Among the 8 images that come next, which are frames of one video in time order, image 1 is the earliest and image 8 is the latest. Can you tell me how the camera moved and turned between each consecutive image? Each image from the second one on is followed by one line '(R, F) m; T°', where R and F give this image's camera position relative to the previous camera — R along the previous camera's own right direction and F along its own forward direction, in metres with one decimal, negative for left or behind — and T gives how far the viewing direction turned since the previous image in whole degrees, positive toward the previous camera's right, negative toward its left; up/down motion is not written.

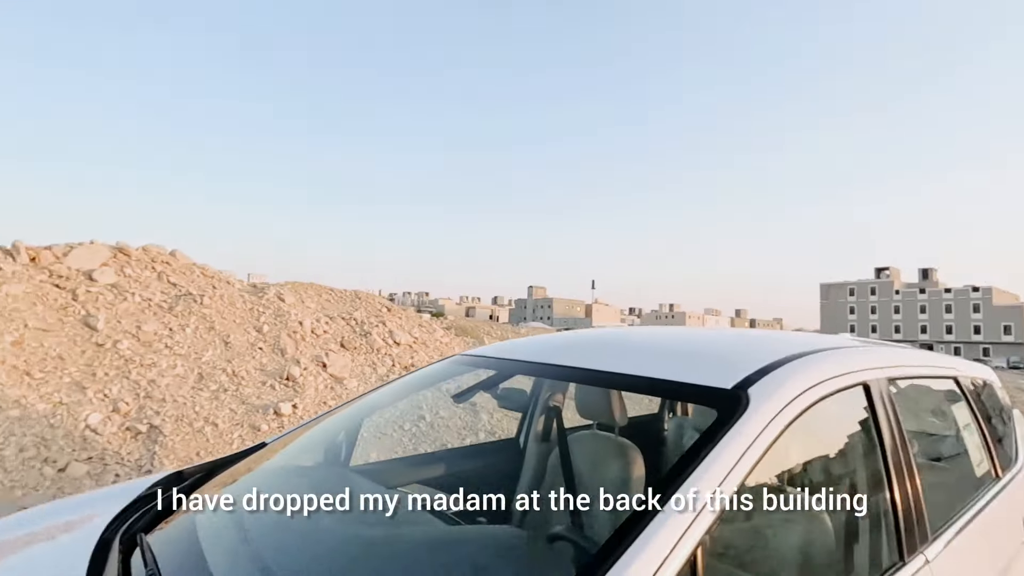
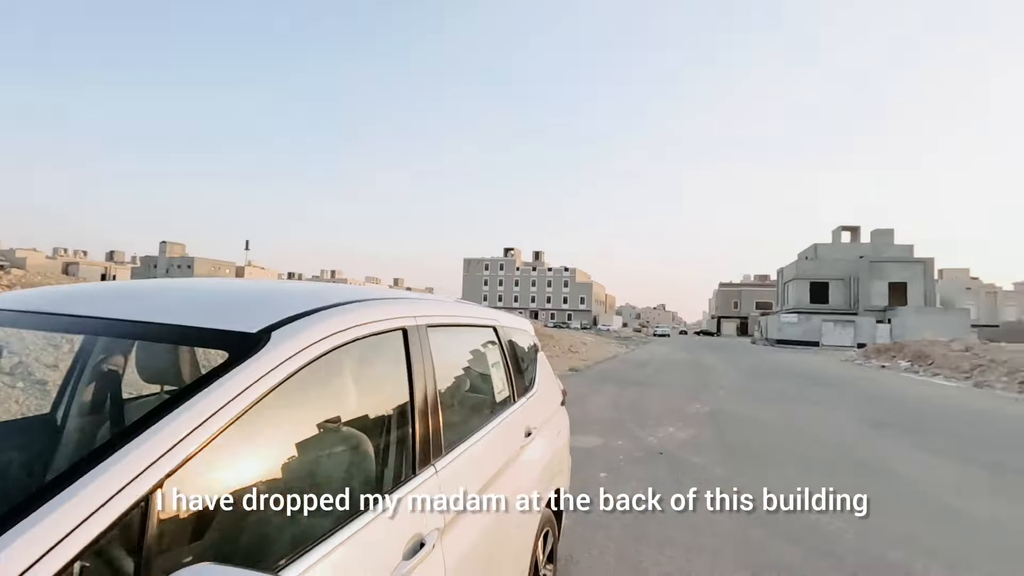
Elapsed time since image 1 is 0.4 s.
(+0.2, -0.1) m; +35°
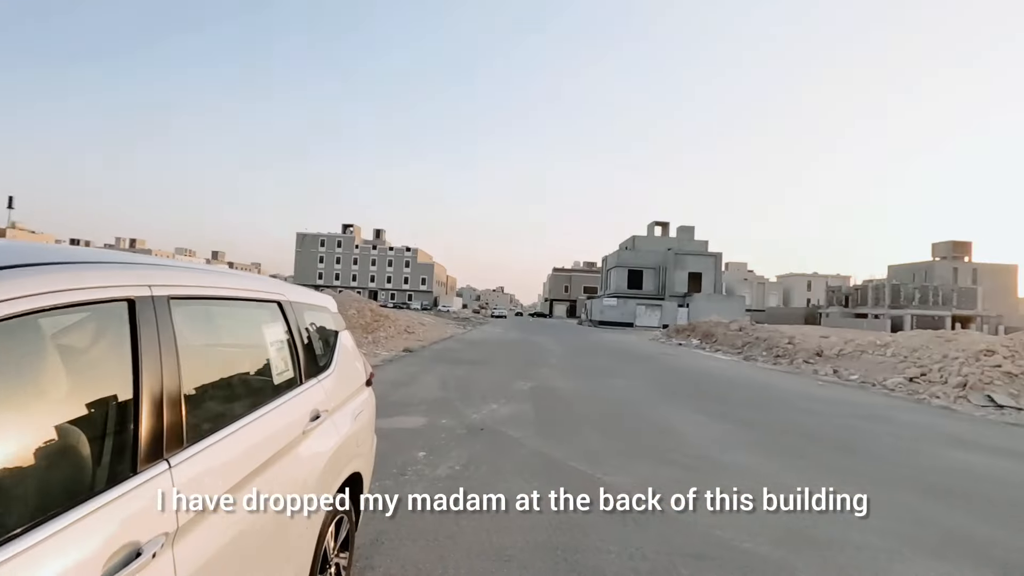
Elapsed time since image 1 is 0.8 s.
(+0.2, +0.1) m; +17°
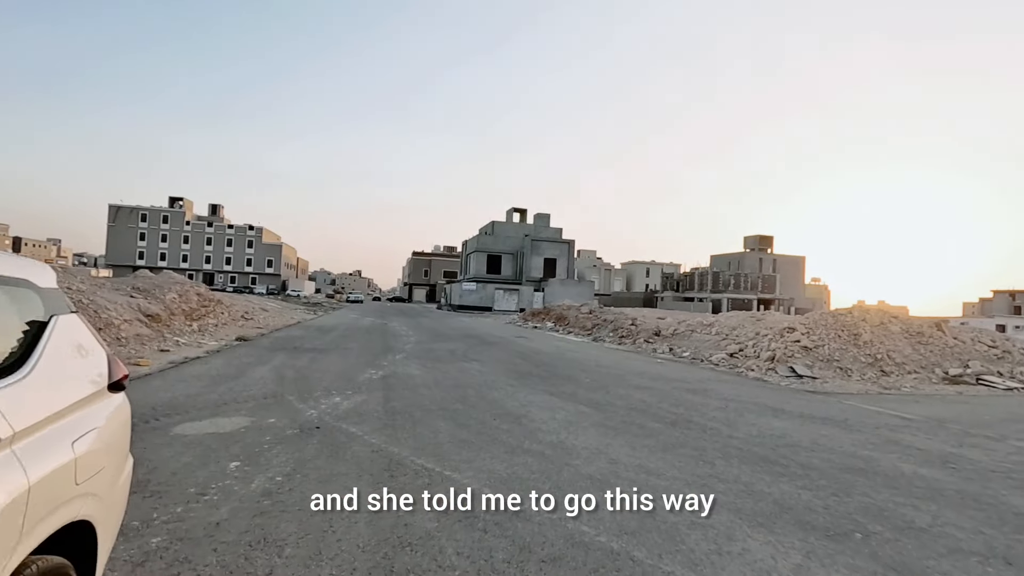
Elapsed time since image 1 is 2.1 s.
(+0.2, +0.5) m; +15°
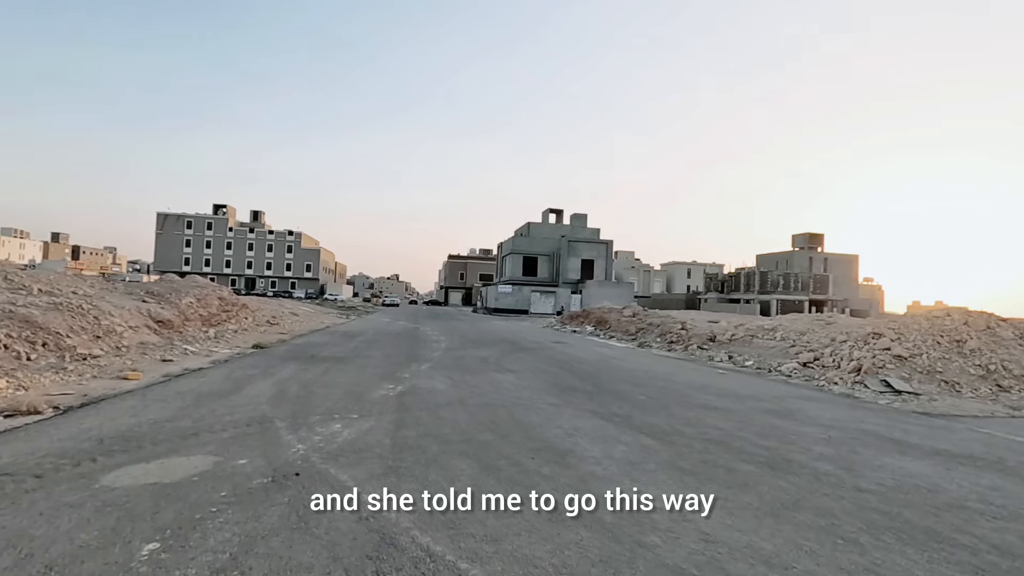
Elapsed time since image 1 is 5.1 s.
(-0.1, +1.7) m; -4°
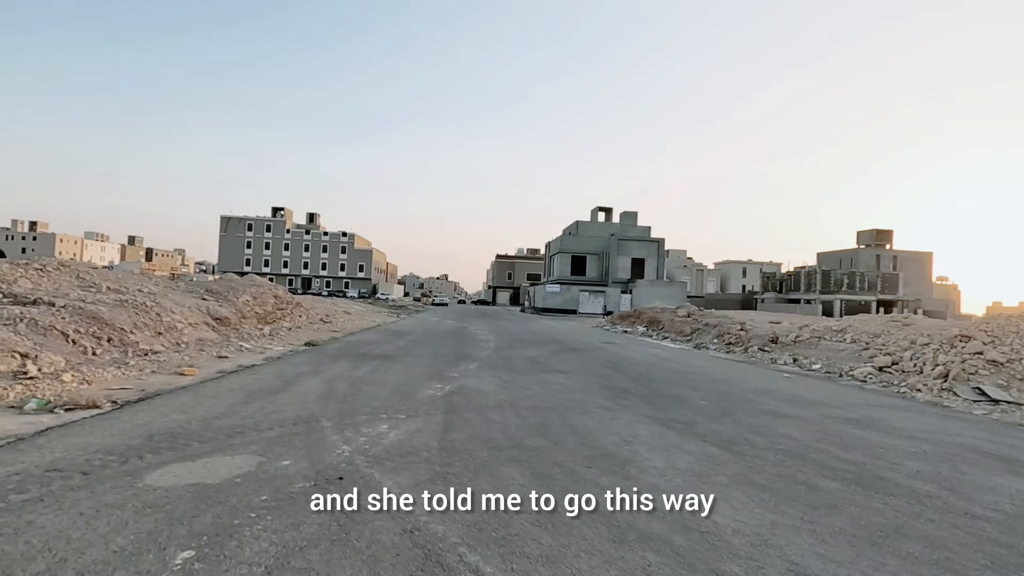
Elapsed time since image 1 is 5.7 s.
(-0.1, +0.4) m; -5°
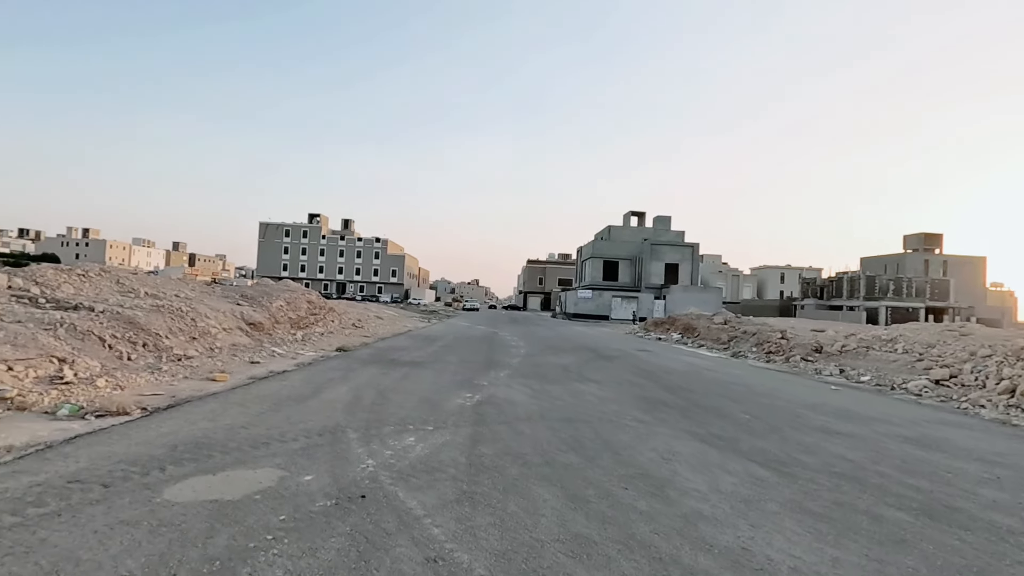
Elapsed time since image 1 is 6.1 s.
(0.0, +0.3) m; -3°
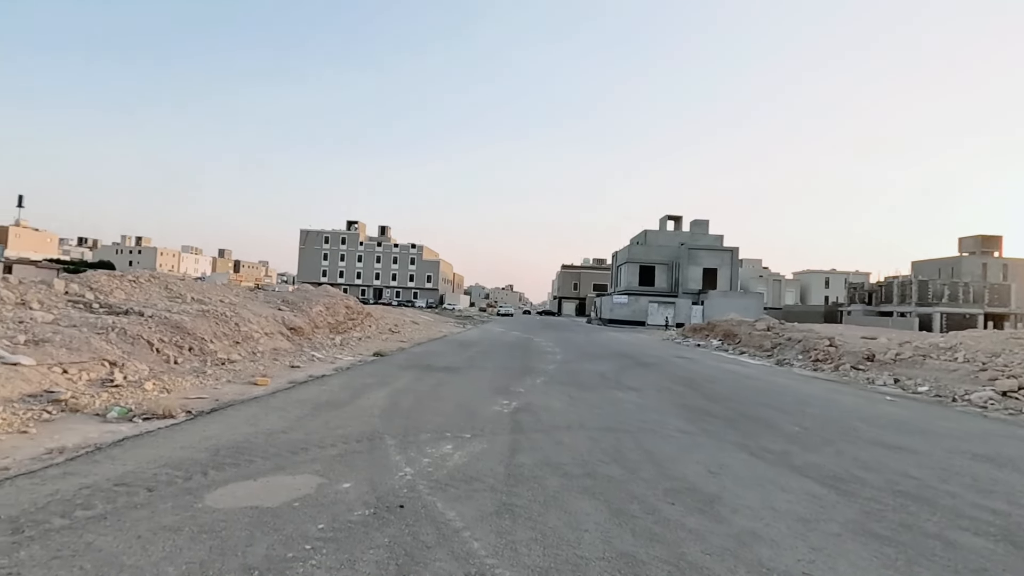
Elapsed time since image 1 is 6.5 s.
(-0.1, +0.1) m; -4°
